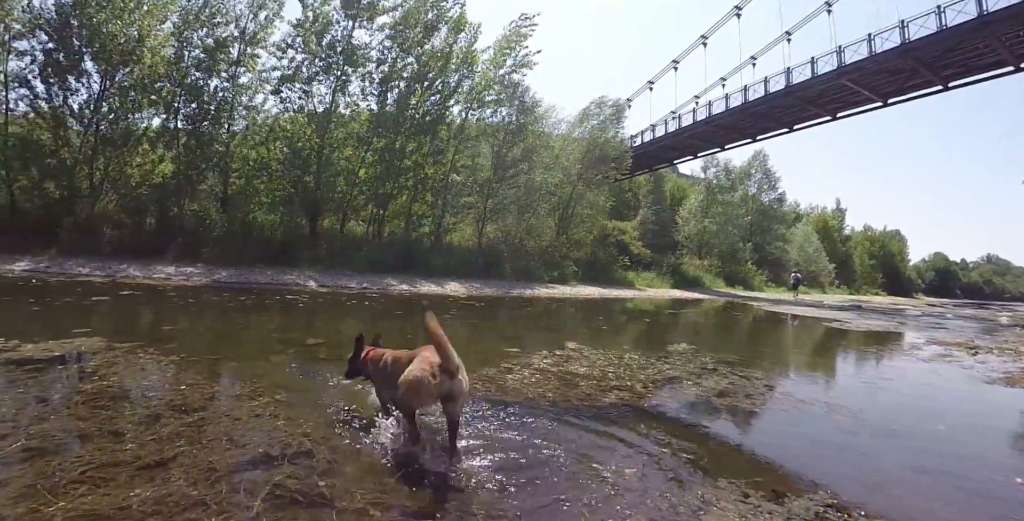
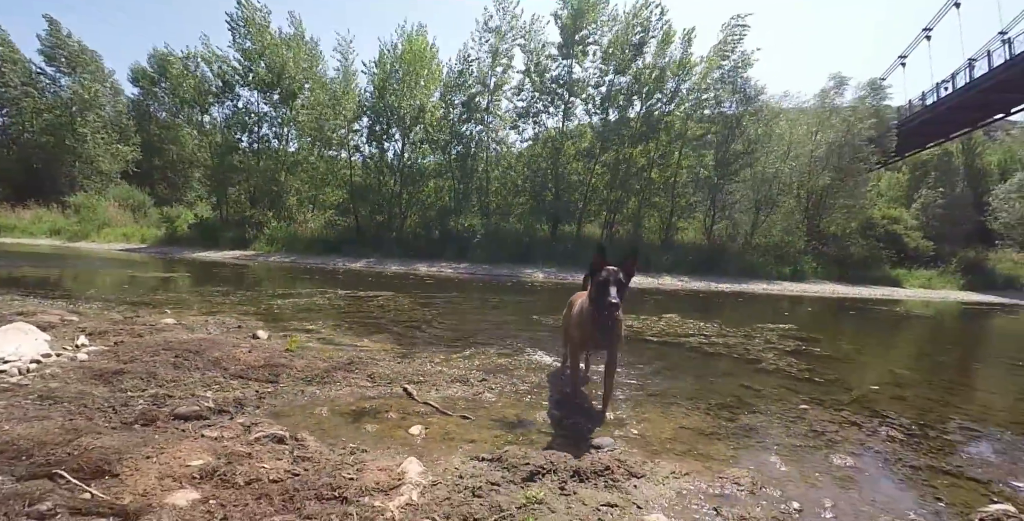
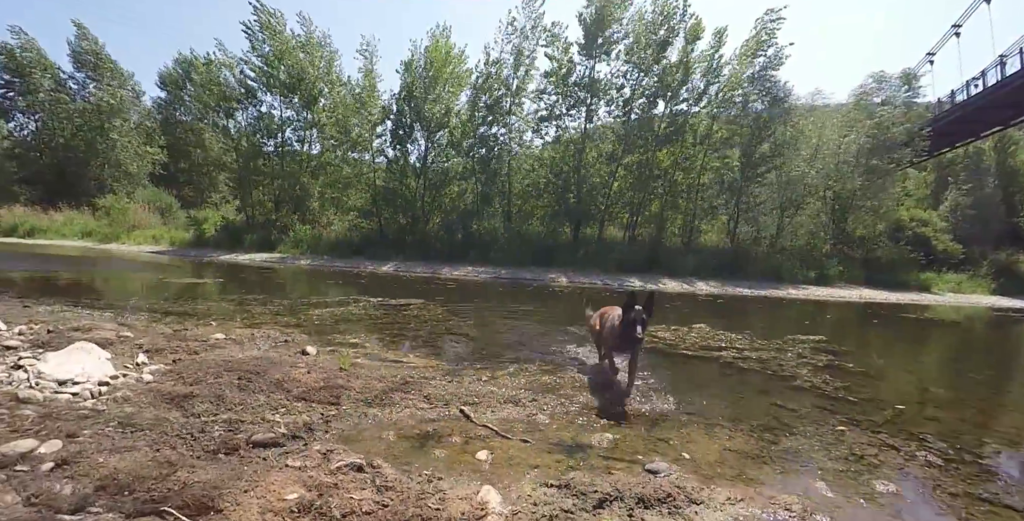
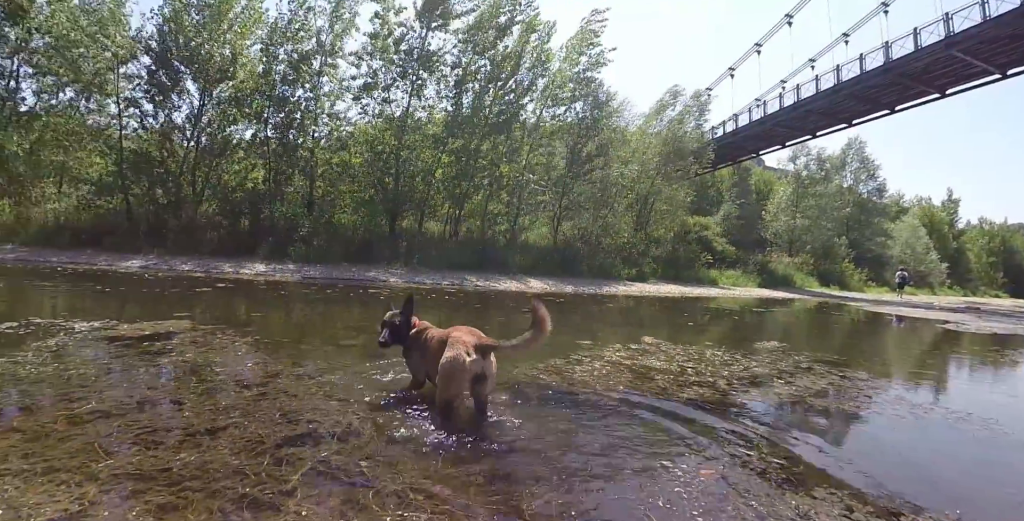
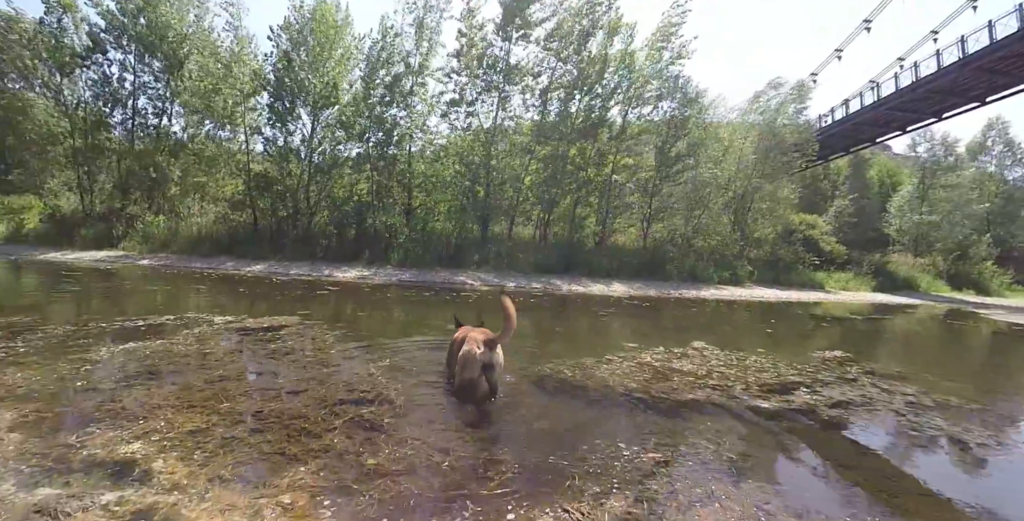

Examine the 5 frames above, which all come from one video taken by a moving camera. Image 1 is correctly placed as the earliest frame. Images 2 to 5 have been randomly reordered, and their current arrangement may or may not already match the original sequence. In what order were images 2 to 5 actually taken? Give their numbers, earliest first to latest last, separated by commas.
4, 5, 3, 2
